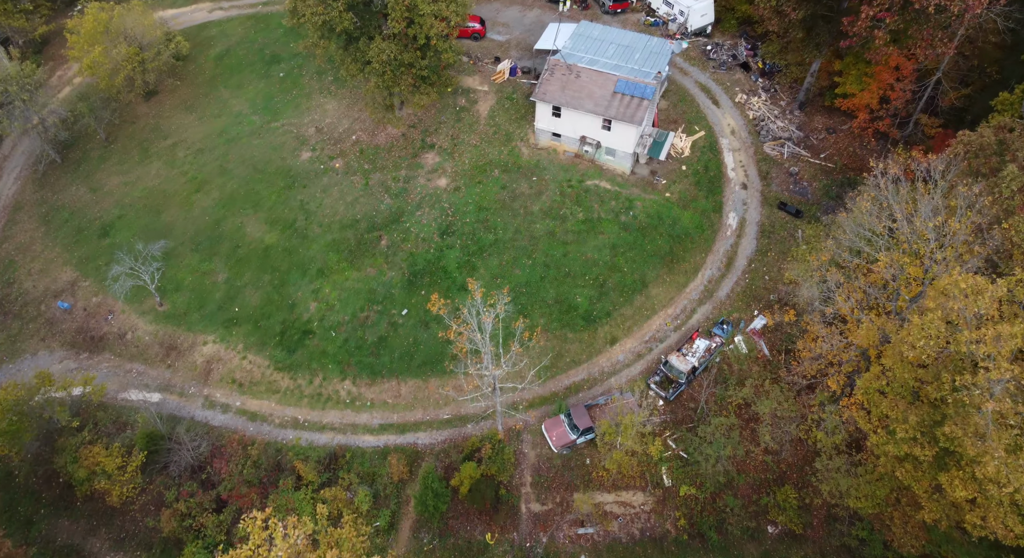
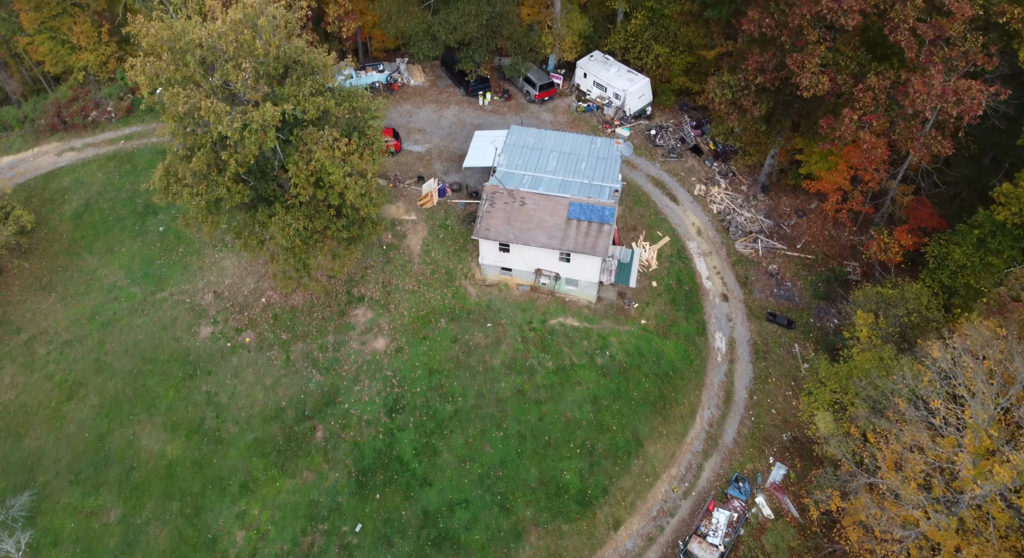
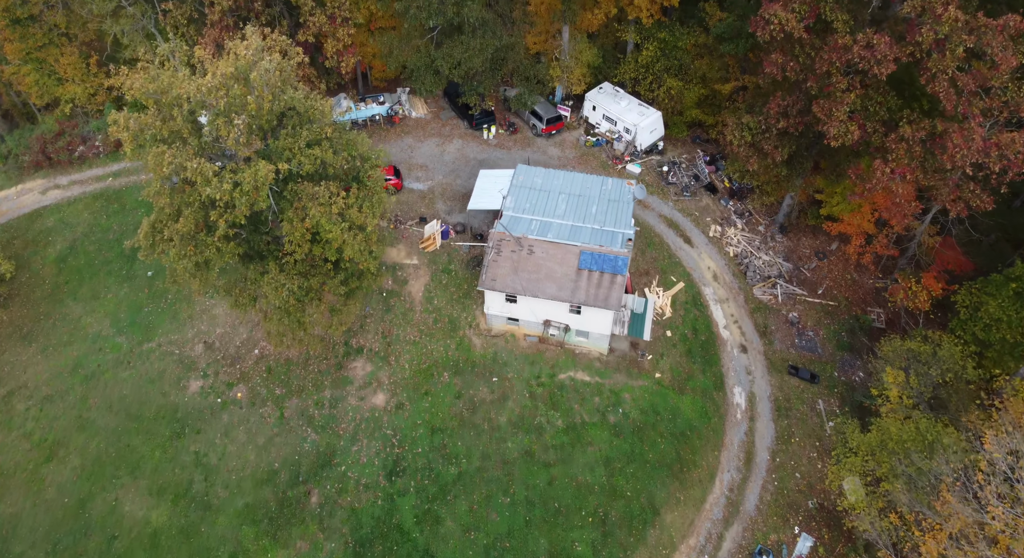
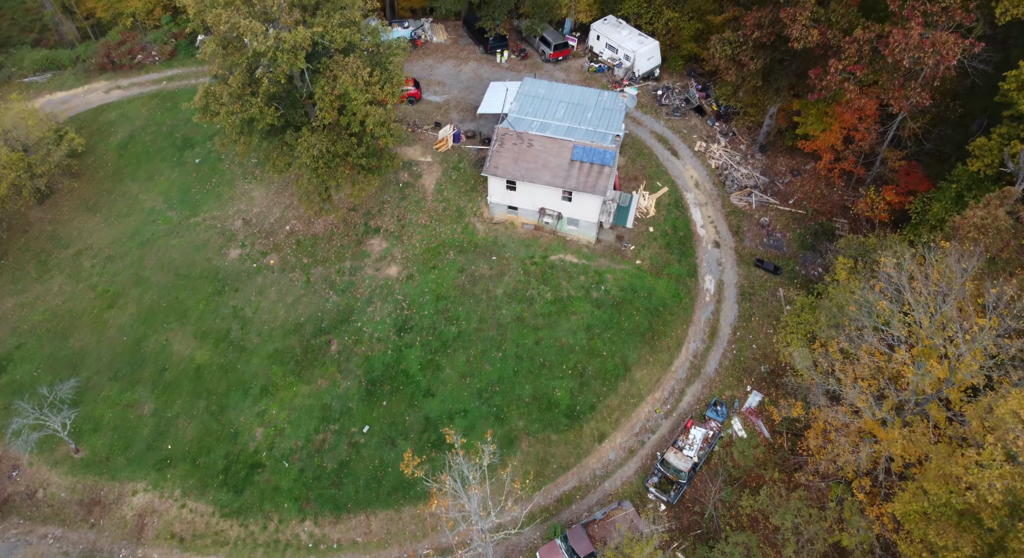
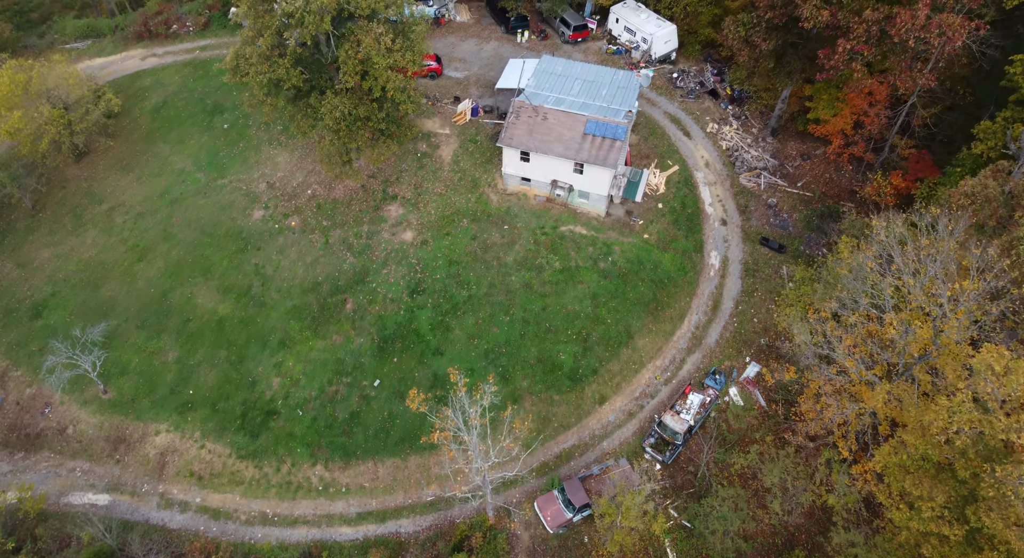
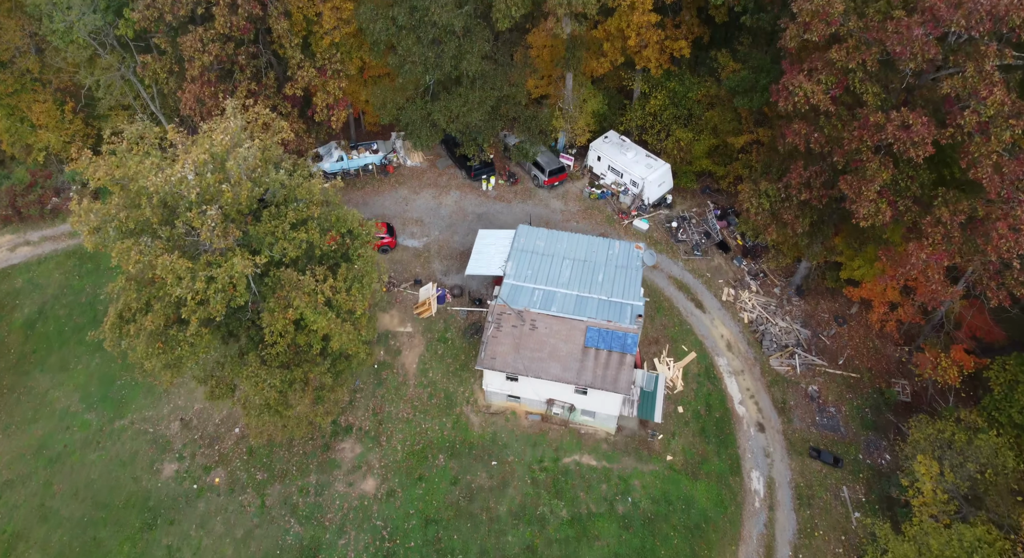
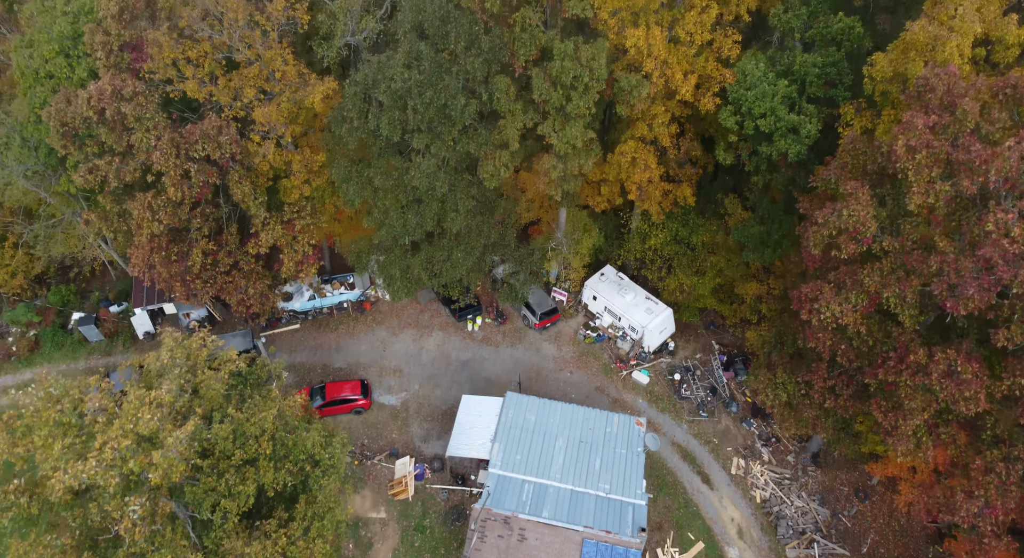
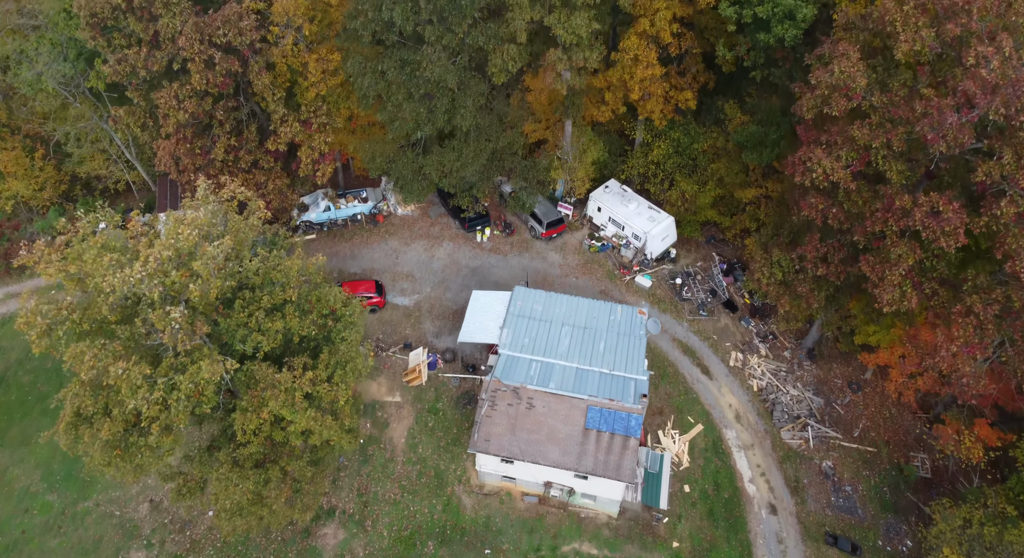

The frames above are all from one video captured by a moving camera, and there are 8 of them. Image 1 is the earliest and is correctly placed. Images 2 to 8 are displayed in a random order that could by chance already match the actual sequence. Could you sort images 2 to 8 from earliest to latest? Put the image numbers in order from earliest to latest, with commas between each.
5, 4, 2, 3, 6, 8, 7
